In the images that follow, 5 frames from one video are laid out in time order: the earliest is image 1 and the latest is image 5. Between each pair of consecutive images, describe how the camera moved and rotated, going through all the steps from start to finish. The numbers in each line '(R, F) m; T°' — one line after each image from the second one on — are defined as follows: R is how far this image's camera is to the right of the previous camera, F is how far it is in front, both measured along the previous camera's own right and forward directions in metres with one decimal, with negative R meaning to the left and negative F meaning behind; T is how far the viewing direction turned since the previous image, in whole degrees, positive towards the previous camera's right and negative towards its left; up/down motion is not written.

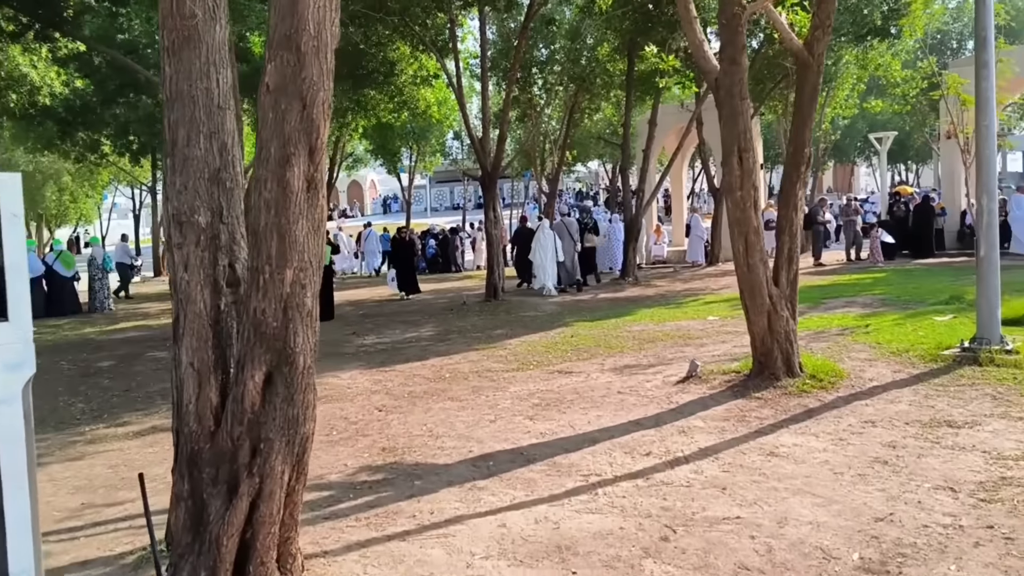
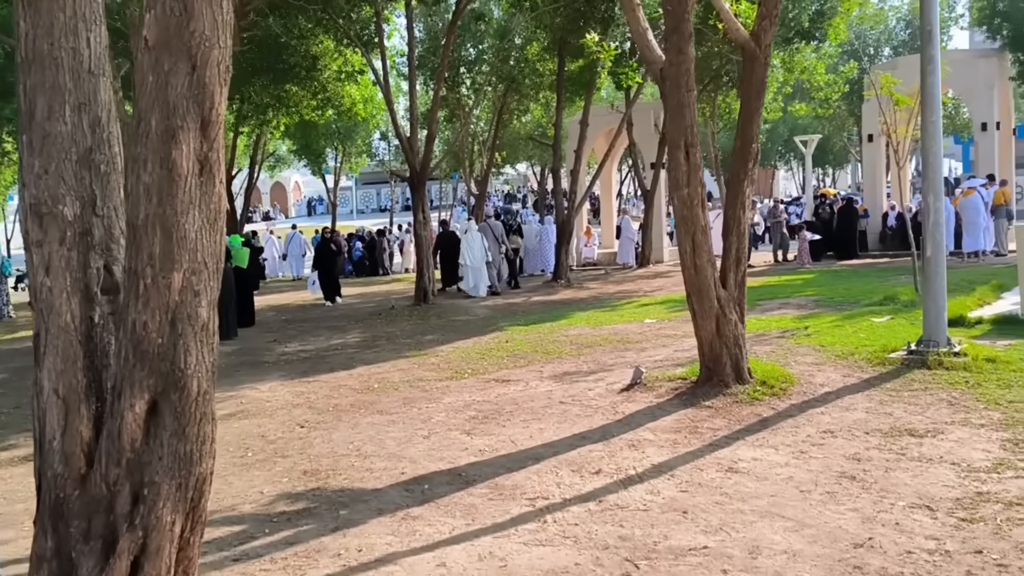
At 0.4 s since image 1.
(0.0, +0.6) m; +5°
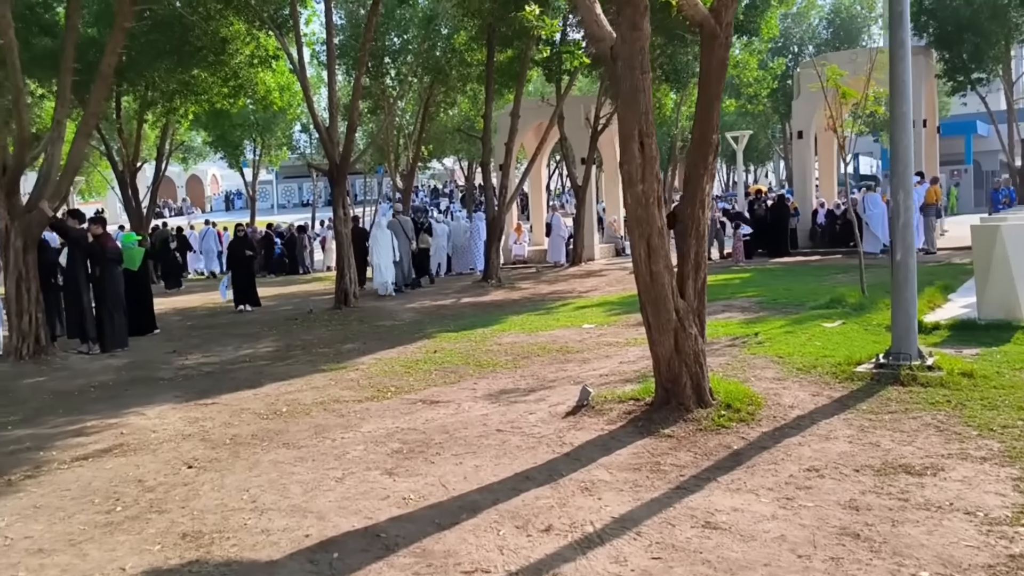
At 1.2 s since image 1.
(0.0, +1.0) m; +5°
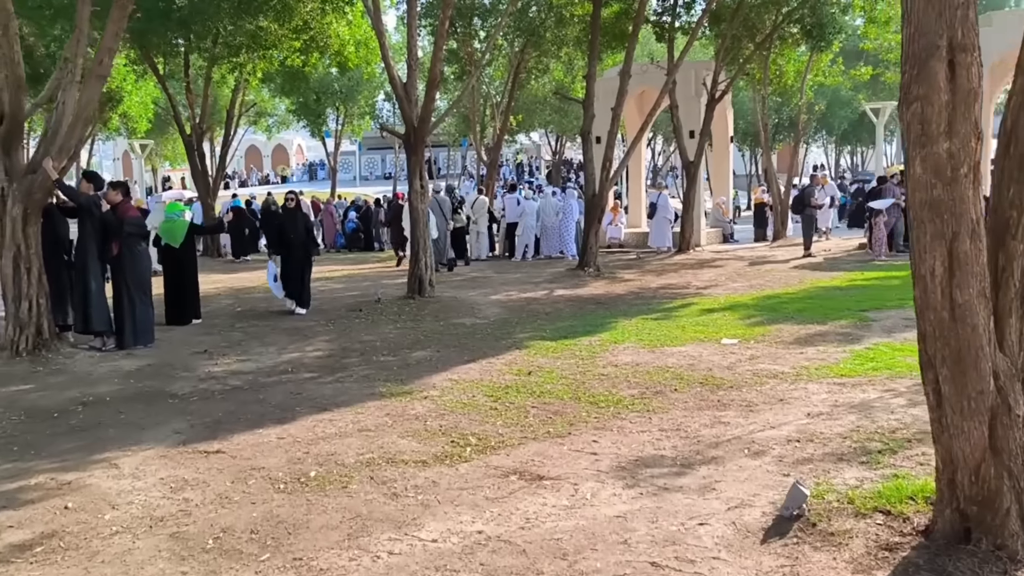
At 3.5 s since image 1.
(-0.4, +2.7) m; -5°
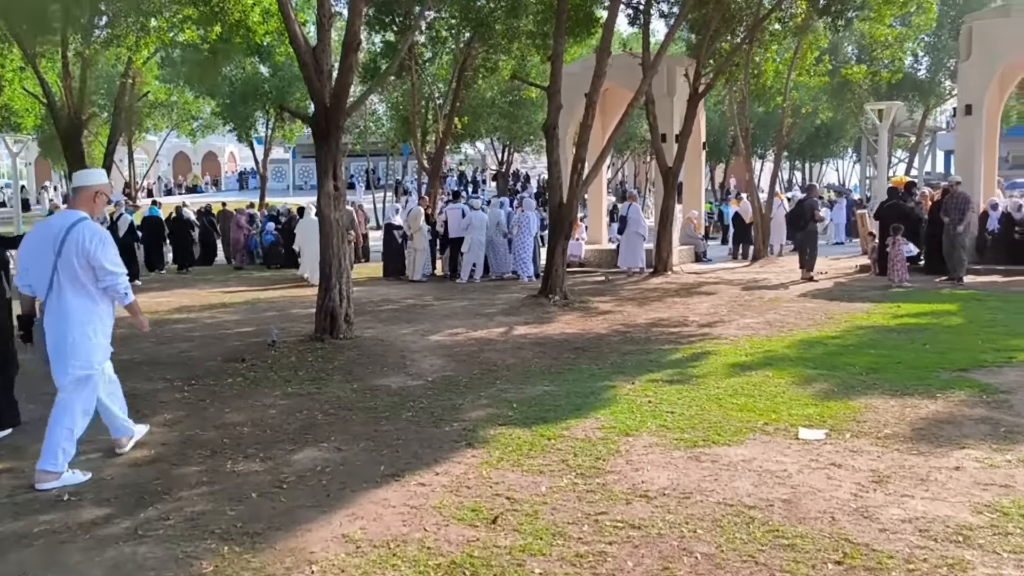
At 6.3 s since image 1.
(0.0, +3.7) m; +4°
